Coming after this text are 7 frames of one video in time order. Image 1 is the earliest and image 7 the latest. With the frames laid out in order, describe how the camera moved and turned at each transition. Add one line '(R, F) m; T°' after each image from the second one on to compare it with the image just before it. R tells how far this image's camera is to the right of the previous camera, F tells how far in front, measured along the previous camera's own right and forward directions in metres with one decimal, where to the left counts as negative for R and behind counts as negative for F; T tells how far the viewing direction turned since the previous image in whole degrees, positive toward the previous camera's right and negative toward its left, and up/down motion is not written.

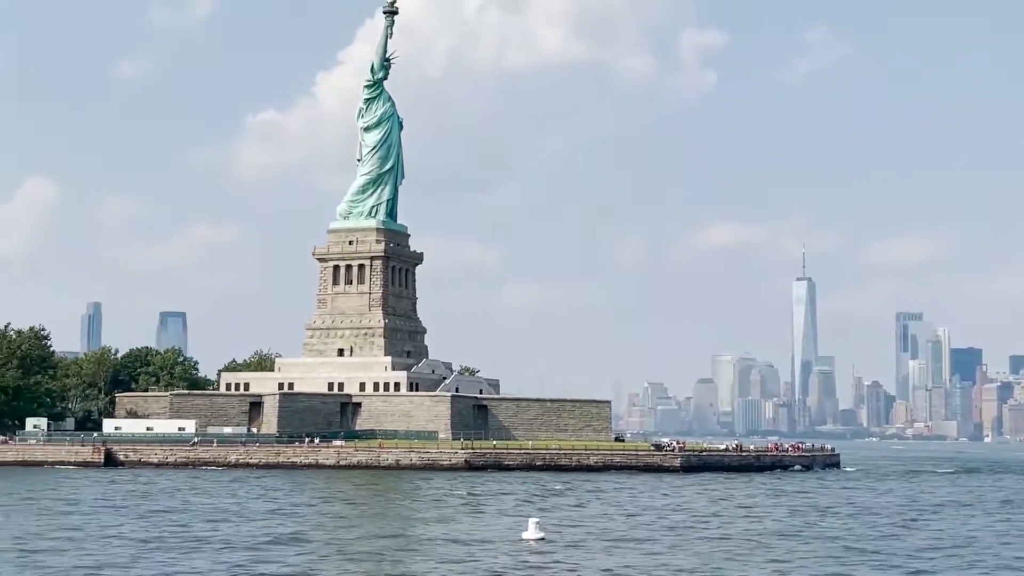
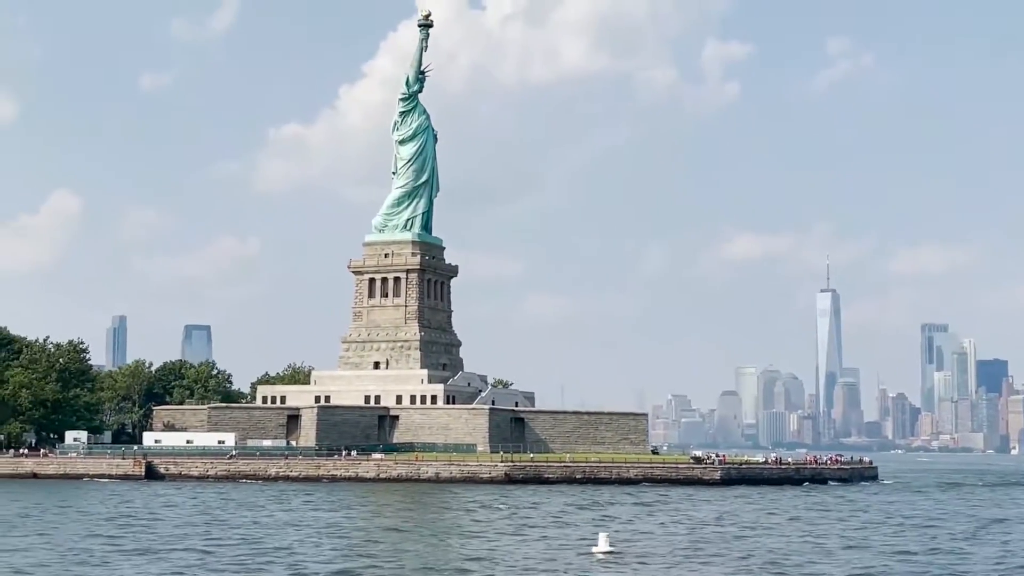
(-0.8, +0.1) m; -1°
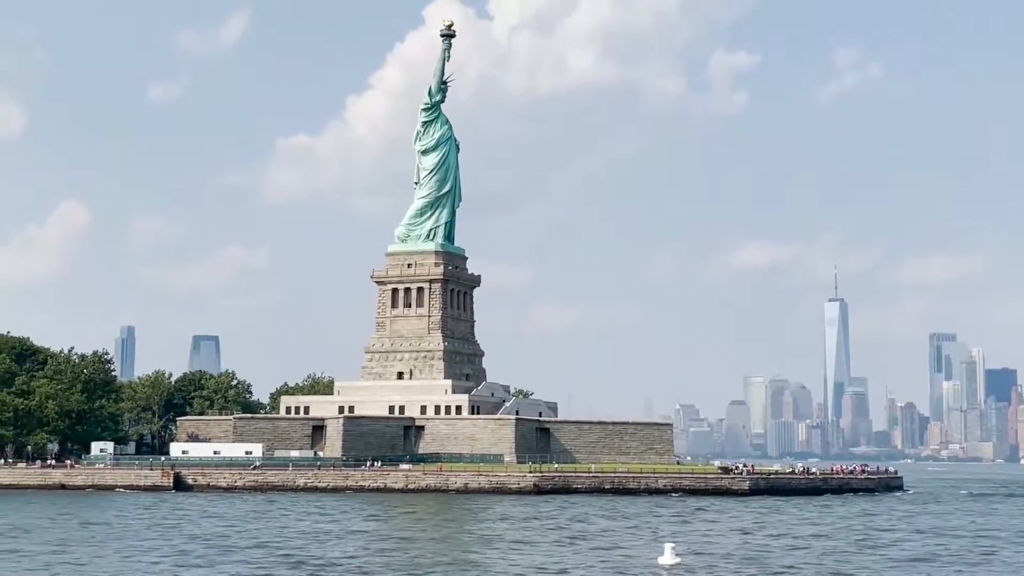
(-1.0, +0.2) m; 0°
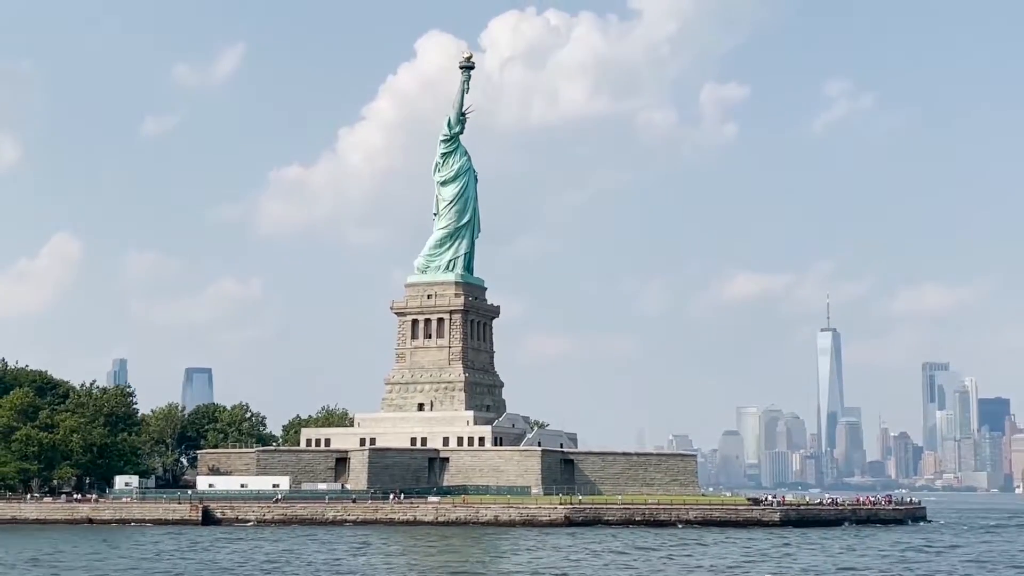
(-1.7, +0.2) m; 0°
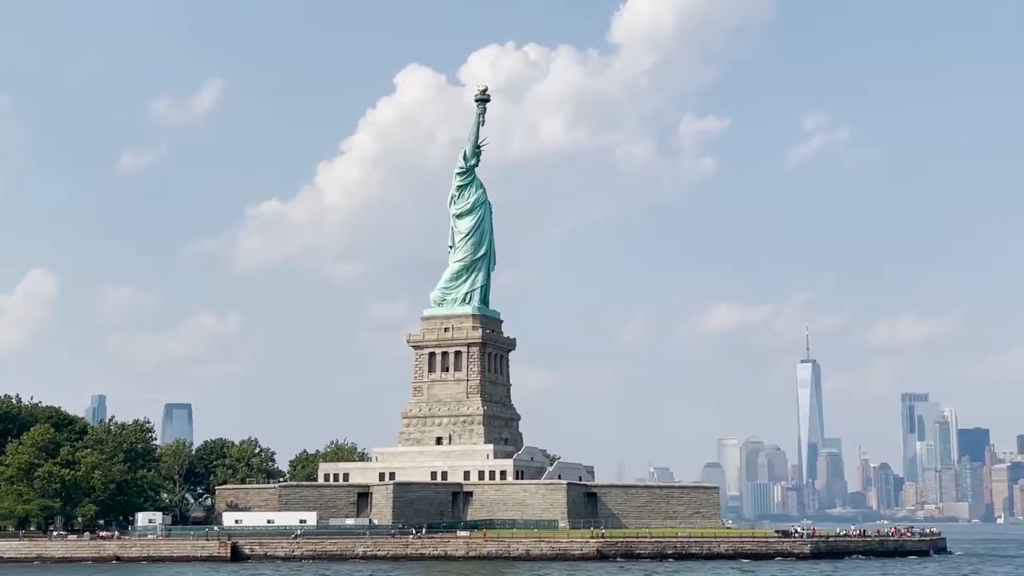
(-2.3, +0.3) m; +1°
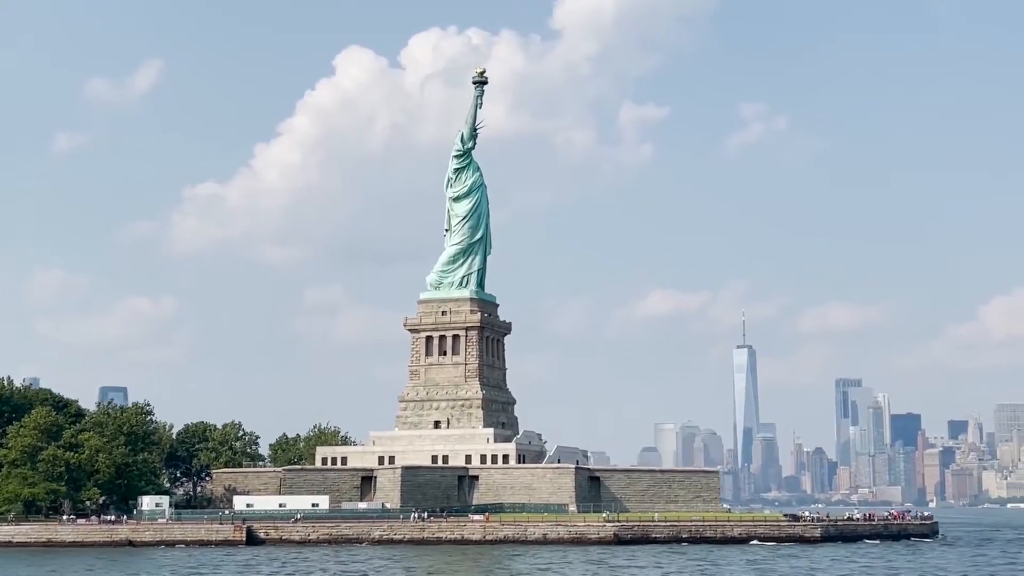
(-3.7, +0.4) m; +2°
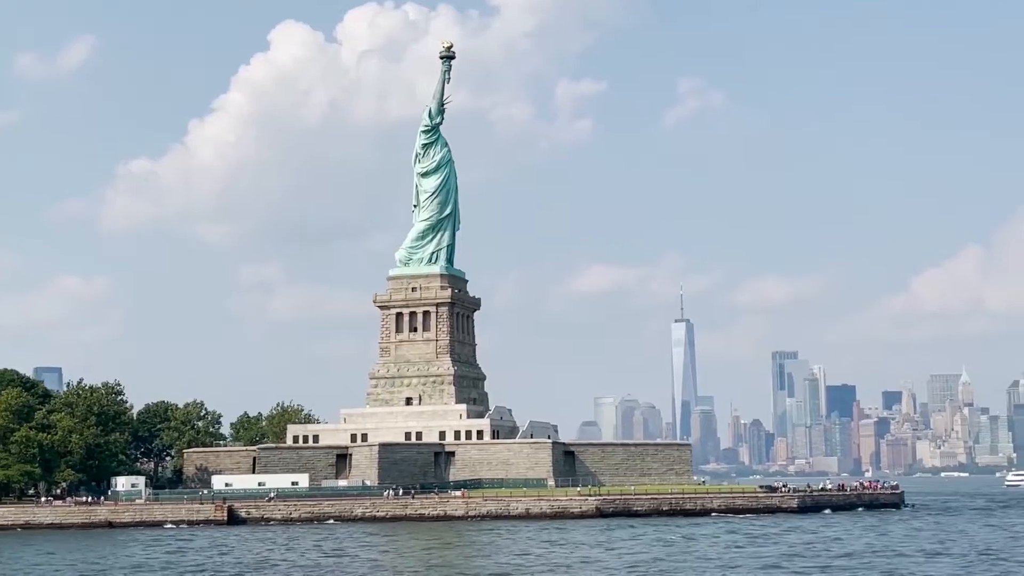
(-1.9, +0.2) m; +2°
